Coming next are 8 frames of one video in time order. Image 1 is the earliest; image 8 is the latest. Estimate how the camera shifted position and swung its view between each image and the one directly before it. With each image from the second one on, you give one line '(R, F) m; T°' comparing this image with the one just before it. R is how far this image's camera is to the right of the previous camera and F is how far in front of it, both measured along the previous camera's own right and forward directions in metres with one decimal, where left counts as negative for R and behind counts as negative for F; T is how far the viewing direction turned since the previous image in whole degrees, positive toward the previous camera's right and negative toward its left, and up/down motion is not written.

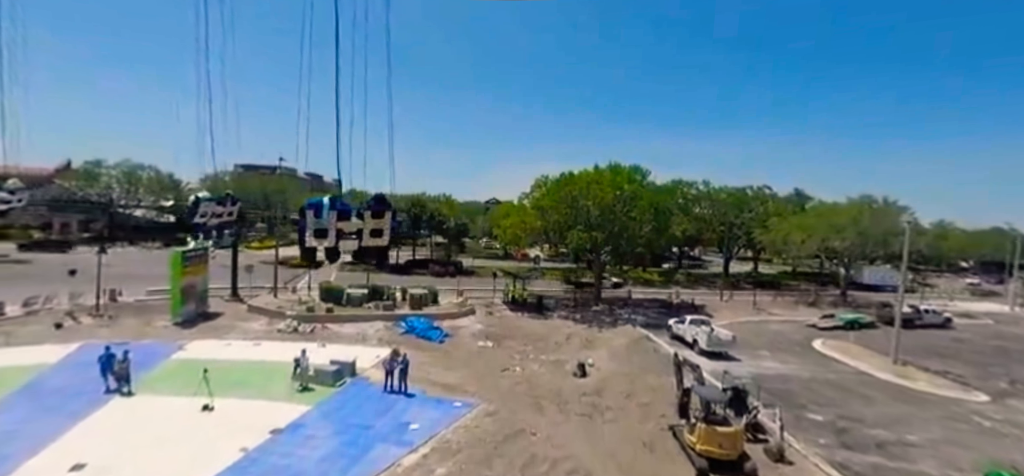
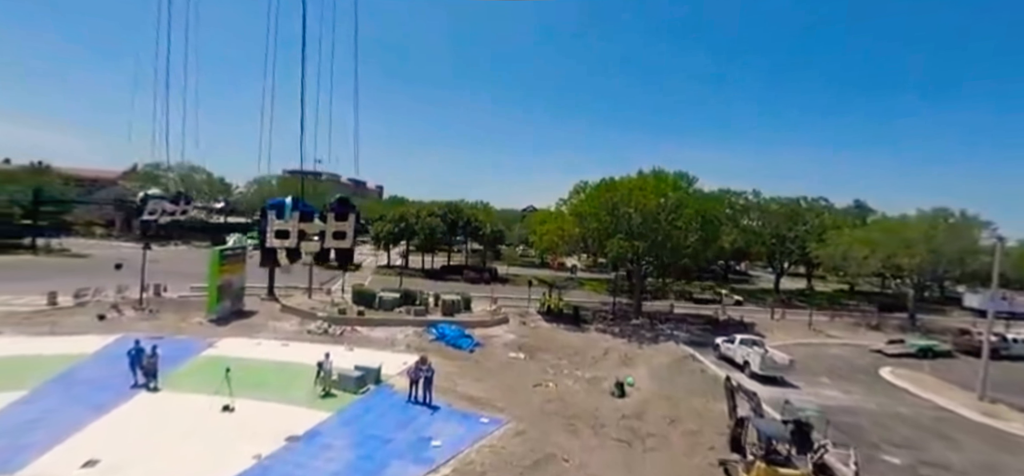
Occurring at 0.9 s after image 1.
(+0.1, +1.2) m; -5°
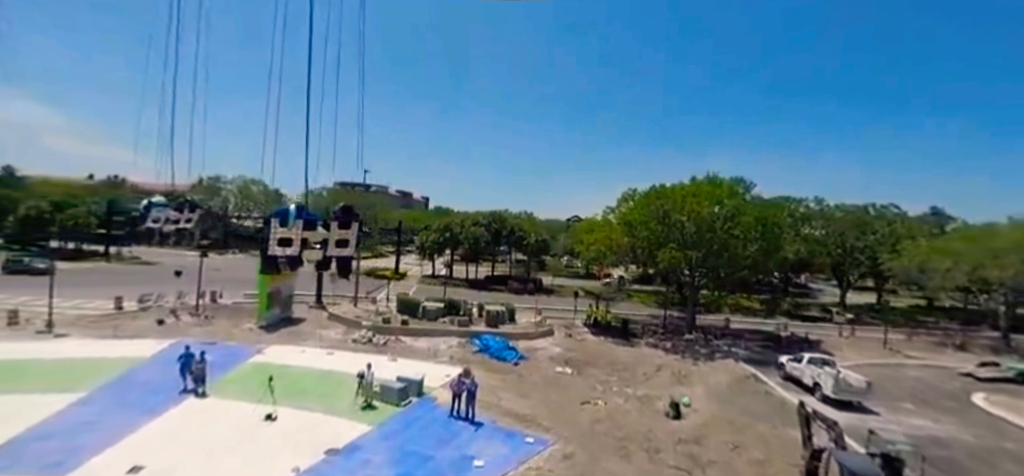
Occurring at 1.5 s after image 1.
(-0.1, +0.8) m; -5°
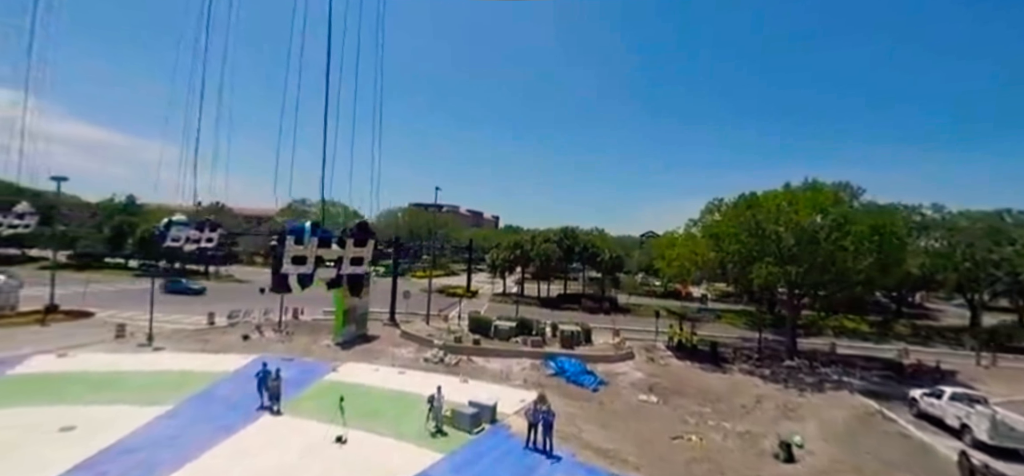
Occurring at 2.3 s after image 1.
(-0.3, +1.2) m; -9°
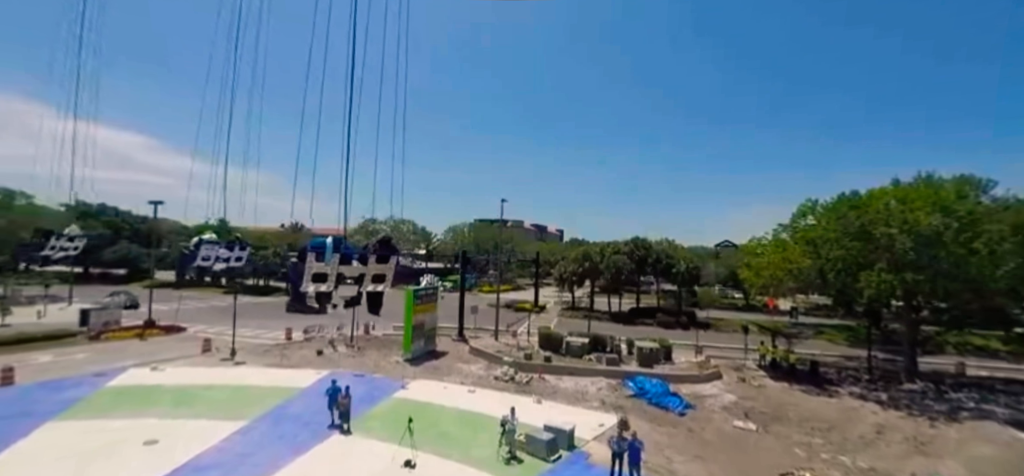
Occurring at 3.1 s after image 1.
(-0.3, +1.1) m; -8°
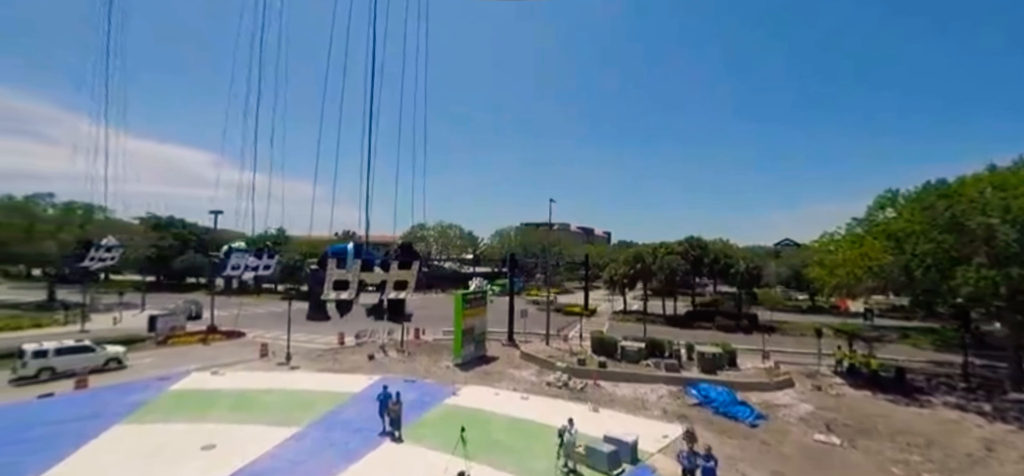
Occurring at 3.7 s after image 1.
(-0.2, +0.7) m; -6°
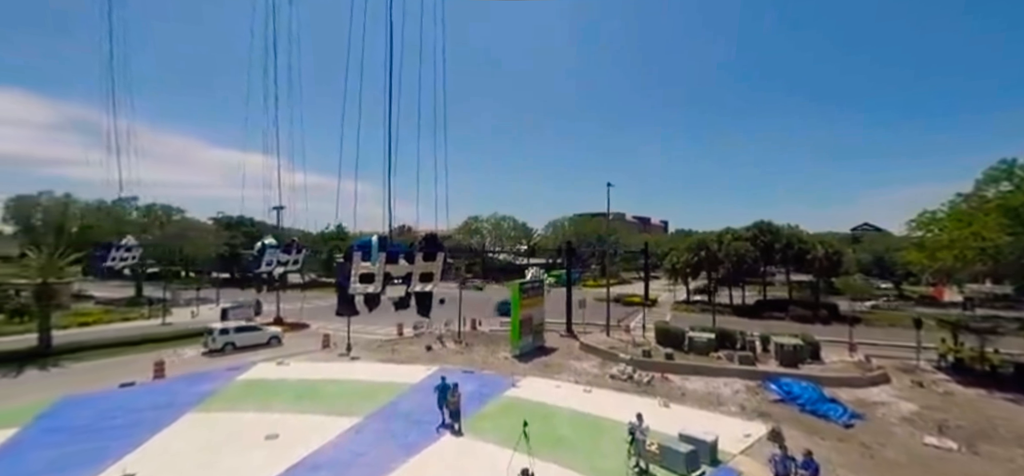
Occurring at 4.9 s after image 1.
(-0.2, +0.8) m; -7°
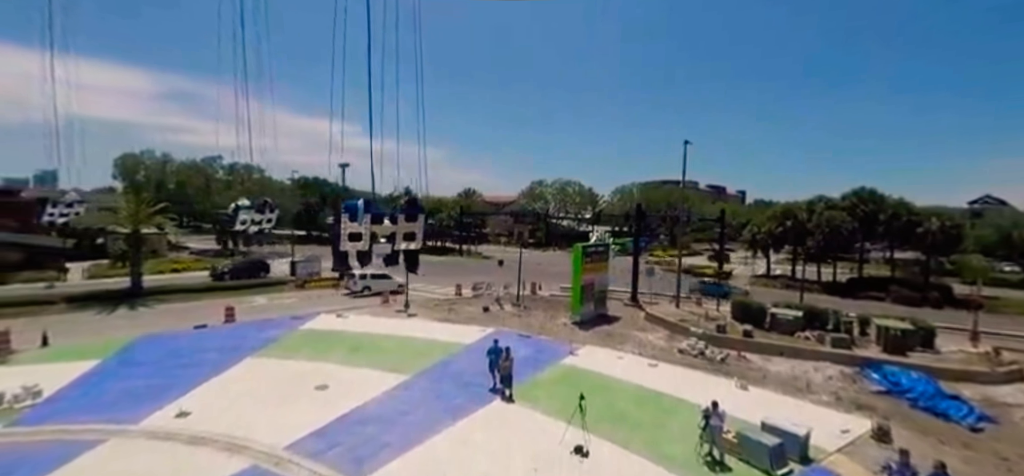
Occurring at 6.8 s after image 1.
(+0.1, +1.3) m; -8°
